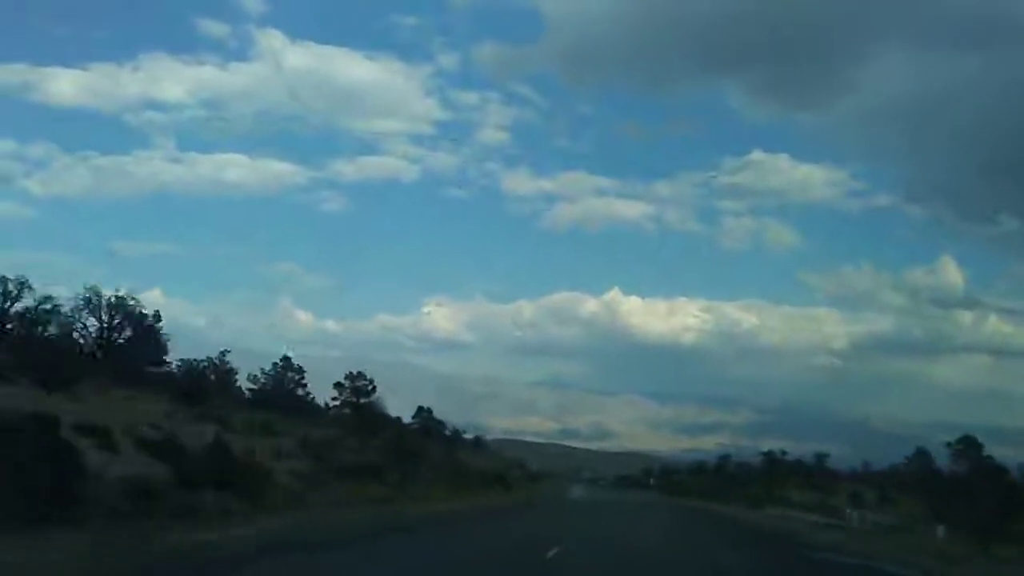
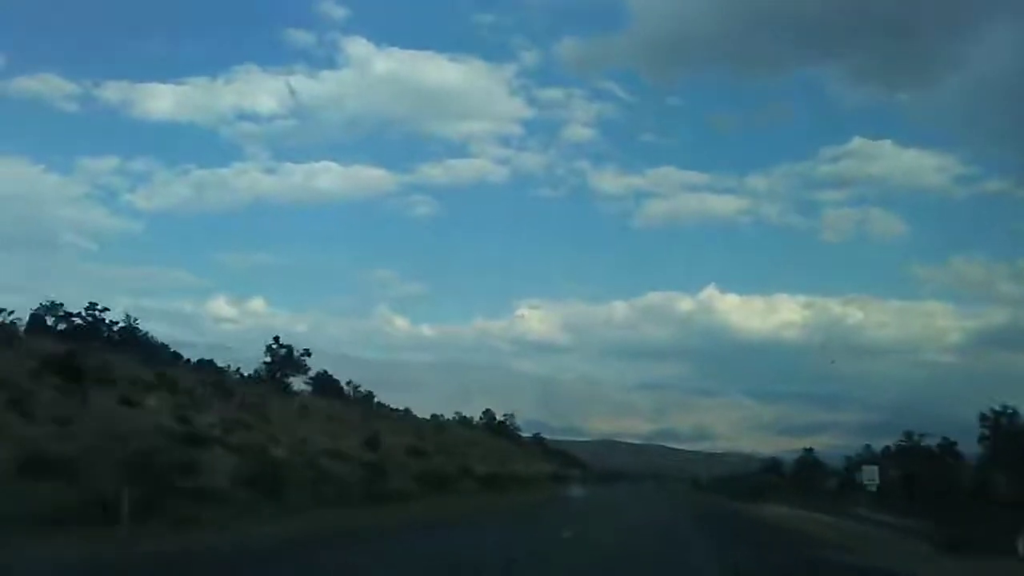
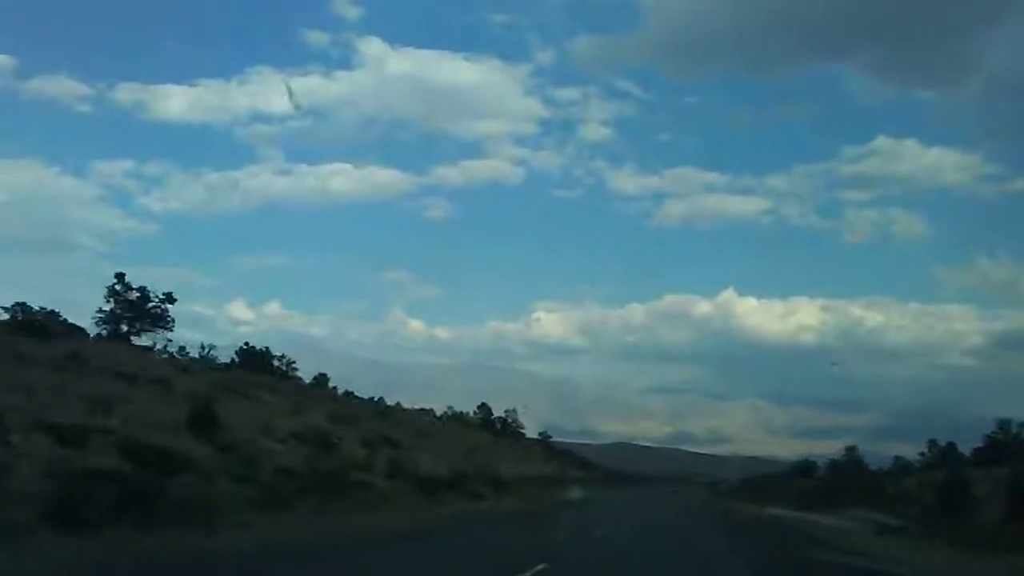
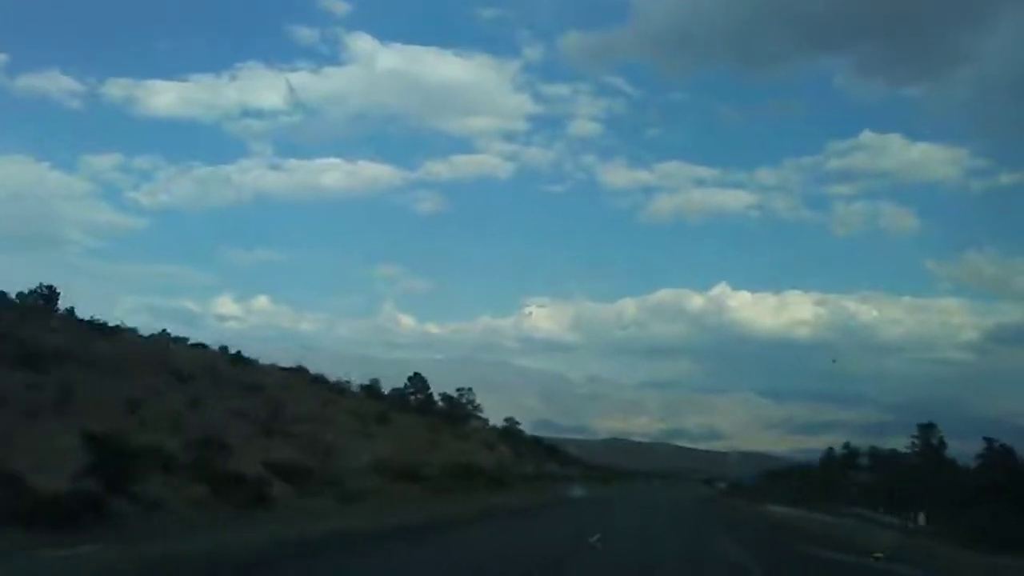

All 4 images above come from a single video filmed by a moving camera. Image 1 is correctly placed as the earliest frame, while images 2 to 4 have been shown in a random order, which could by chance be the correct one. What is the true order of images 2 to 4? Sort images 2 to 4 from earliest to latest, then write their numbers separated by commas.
2, 3, 4
